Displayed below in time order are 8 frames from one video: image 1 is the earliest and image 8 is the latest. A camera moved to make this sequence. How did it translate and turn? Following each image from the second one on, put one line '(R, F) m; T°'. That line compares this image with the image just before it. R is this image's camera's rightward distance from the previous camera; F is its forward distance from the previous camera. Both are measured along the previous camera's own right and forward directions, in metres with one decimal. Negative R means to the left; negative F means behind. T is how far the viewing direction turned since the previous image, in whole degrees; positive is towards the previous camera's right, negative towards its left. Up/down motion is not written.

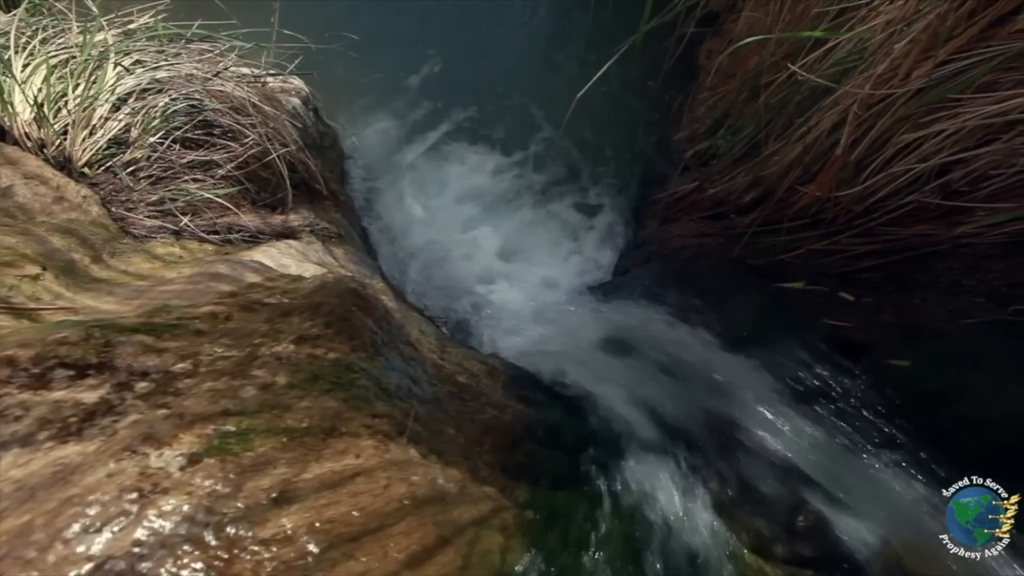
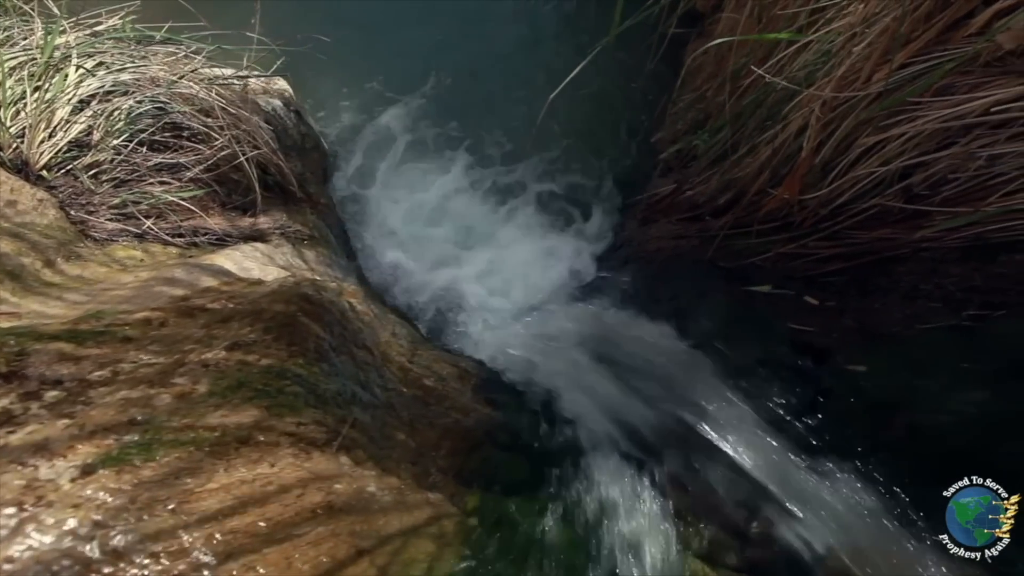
(+0.4, 0.0) m; 0°
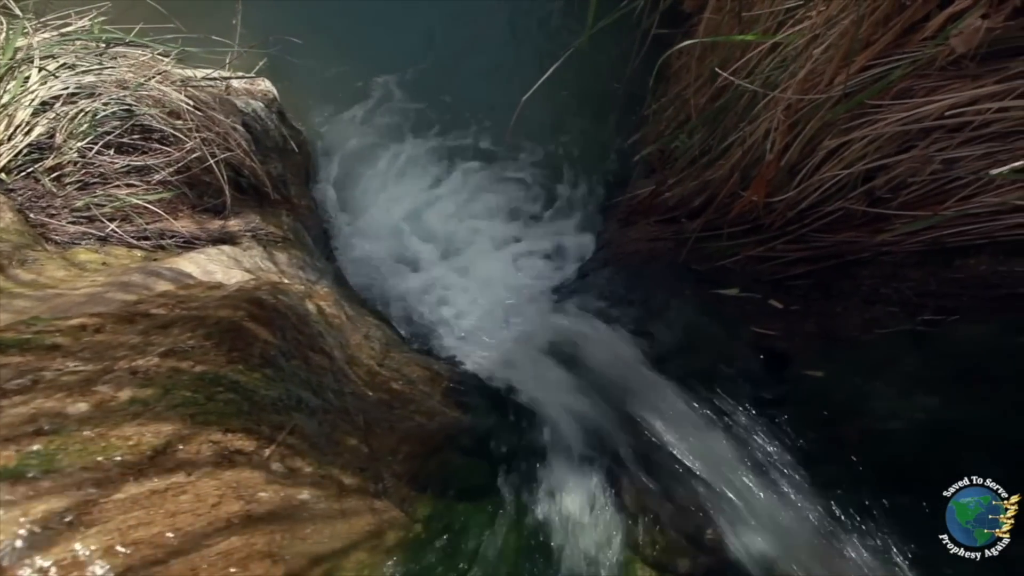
(+0.4, 0.0) m; 0°
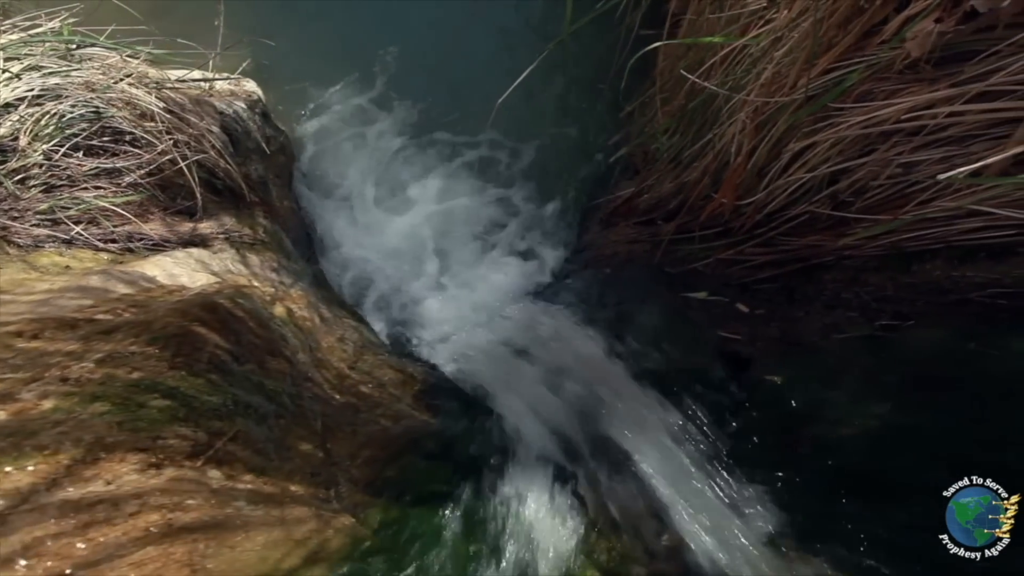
(+0.3, 0.0) m; 0°
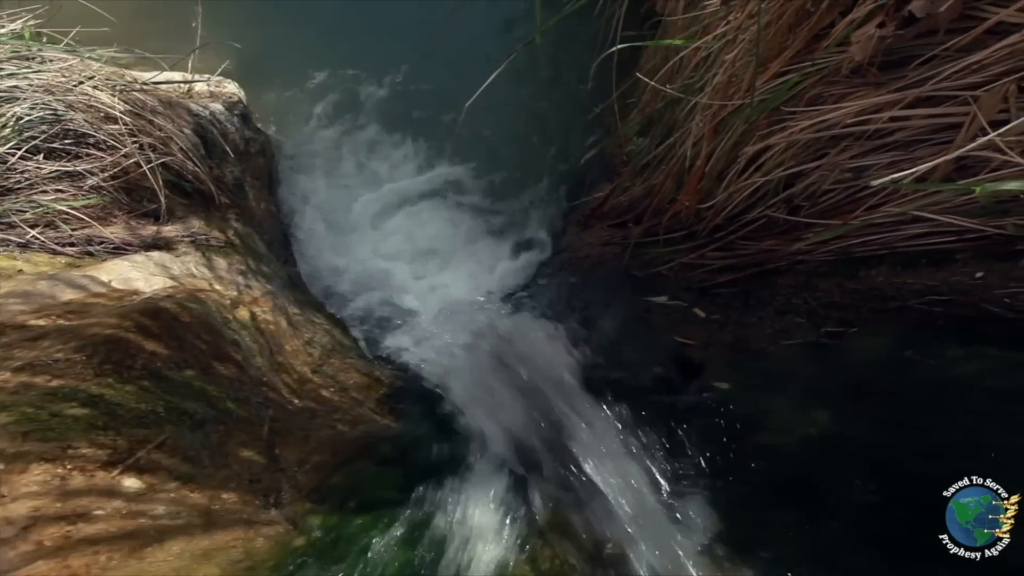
(+0.4, 0.0) m; 0°
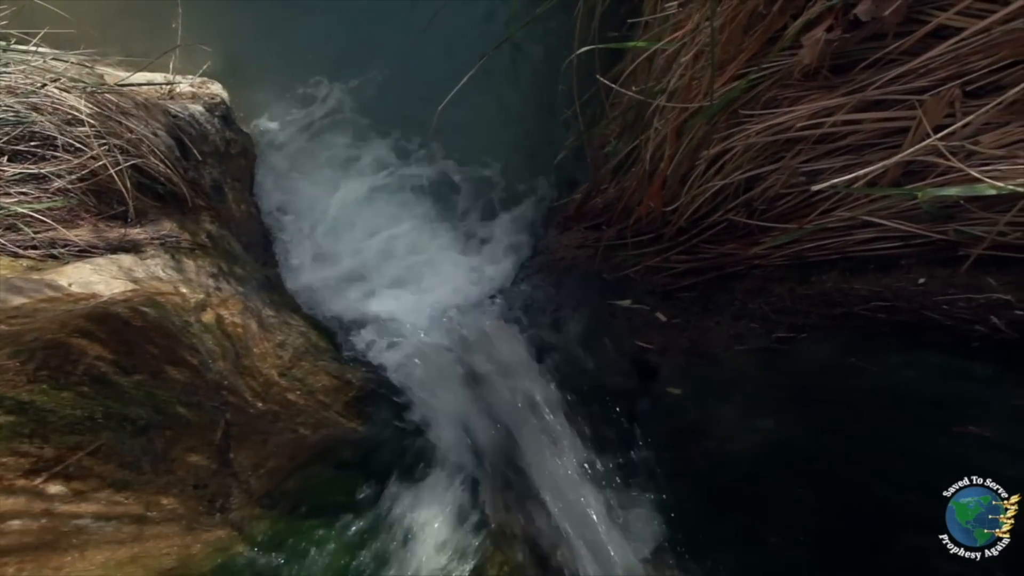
(+0.4, 0.0) m; 0°
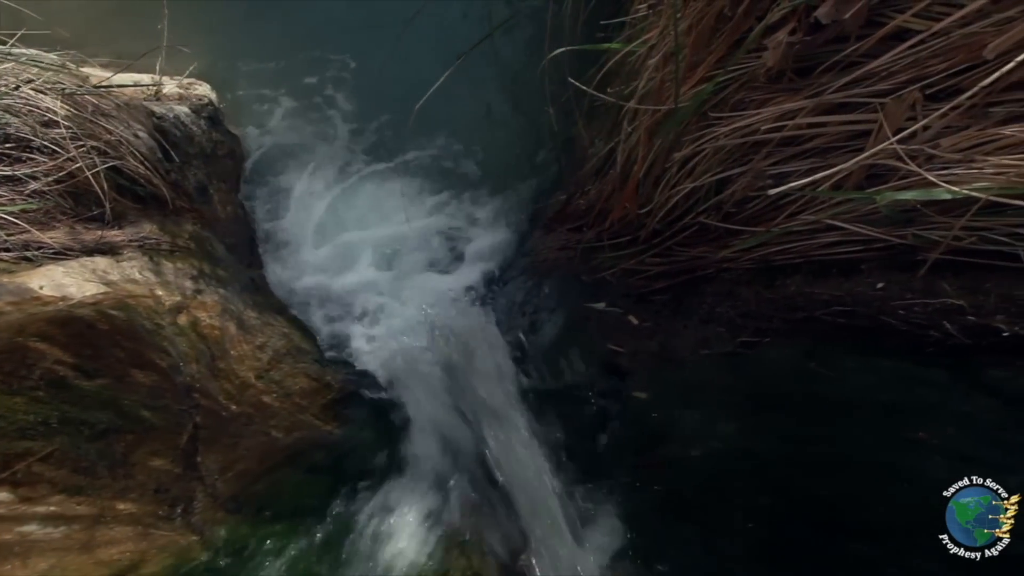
(+0.3, 0.0) m; 0°
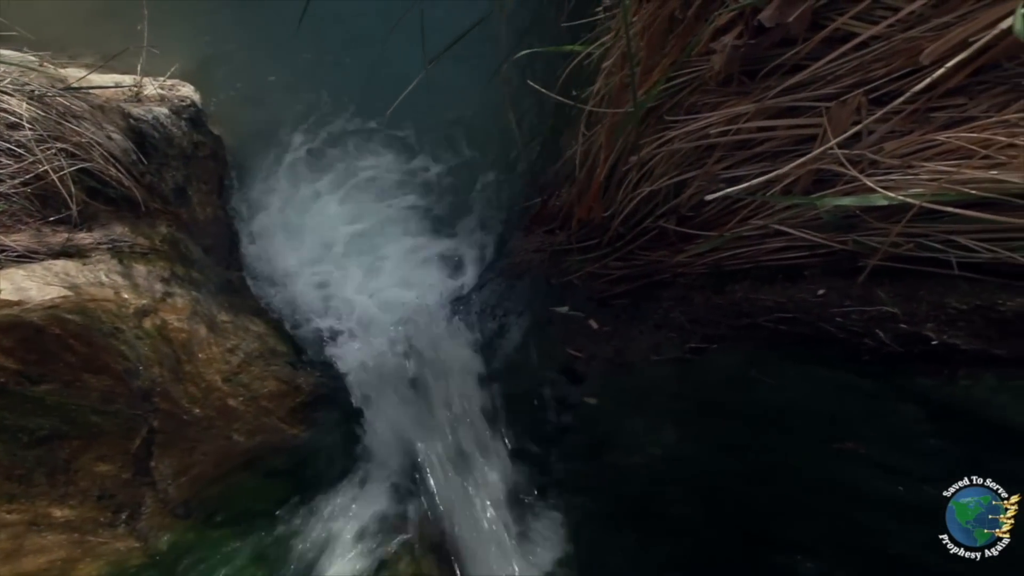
(+0.4, 0.0) m; 0°
